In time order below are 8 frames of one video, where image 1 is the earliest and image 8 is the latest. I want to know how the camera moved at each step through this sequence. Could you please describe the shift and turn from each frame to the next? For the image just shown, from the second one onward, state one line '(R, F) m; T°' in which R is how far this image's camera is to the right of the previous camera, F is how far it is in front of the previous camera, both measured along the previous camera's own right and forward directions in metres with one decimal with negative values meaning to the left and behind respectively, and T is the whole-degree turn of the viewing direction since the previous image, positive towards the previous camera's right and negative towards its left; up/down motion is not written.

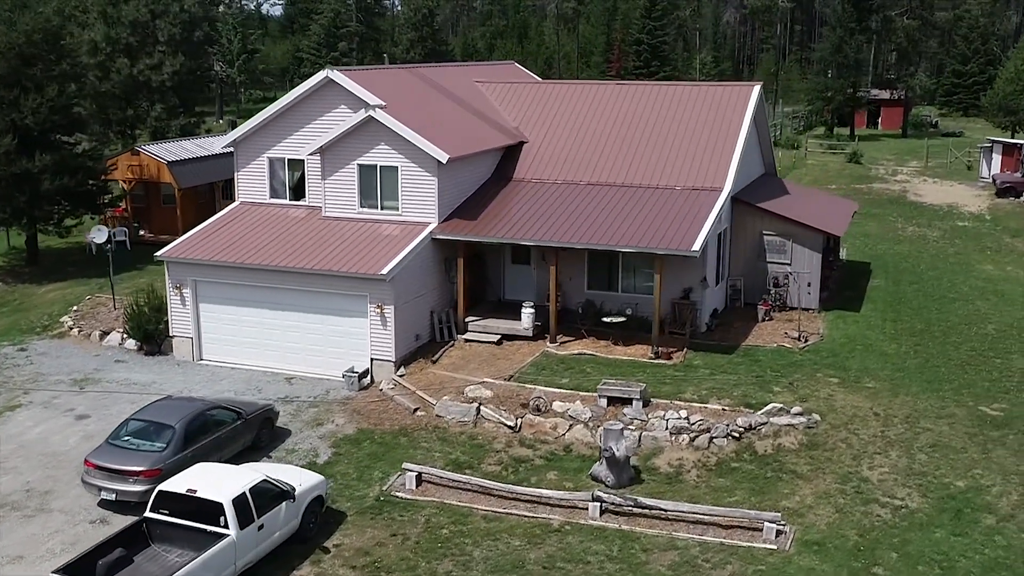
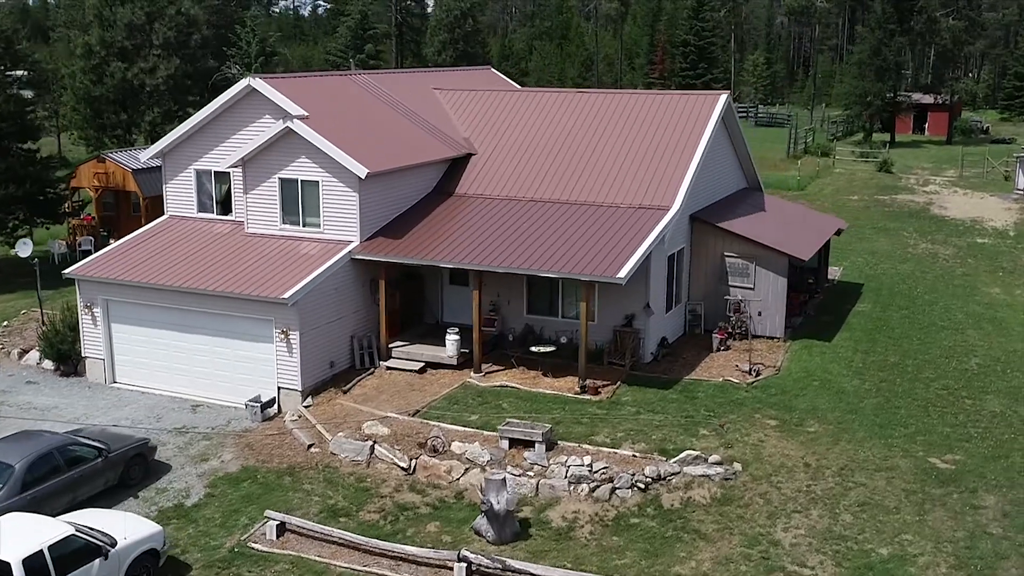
(+2.6, +1.6) m; -4°
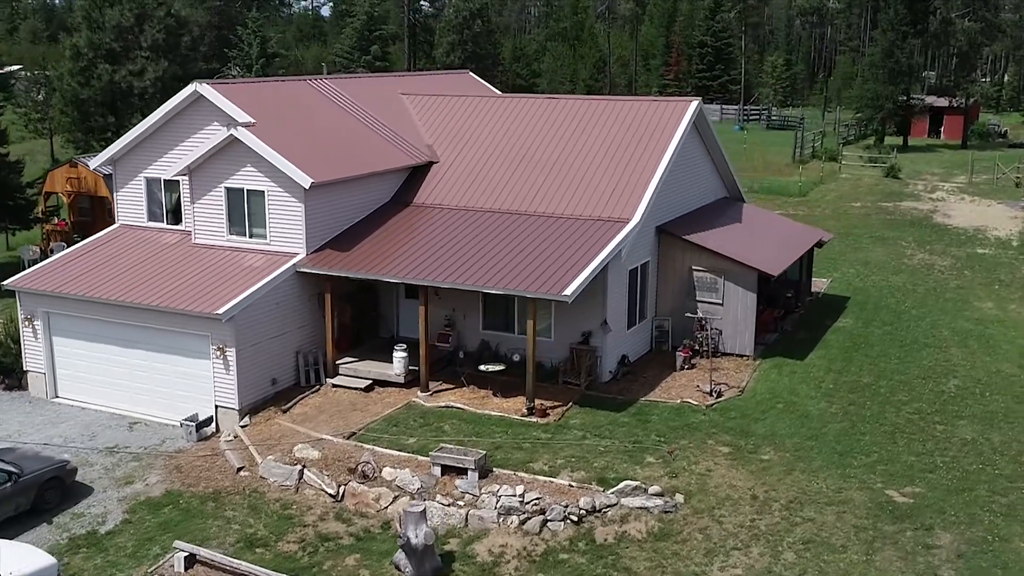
(+1.3, +0.8) m; -1°
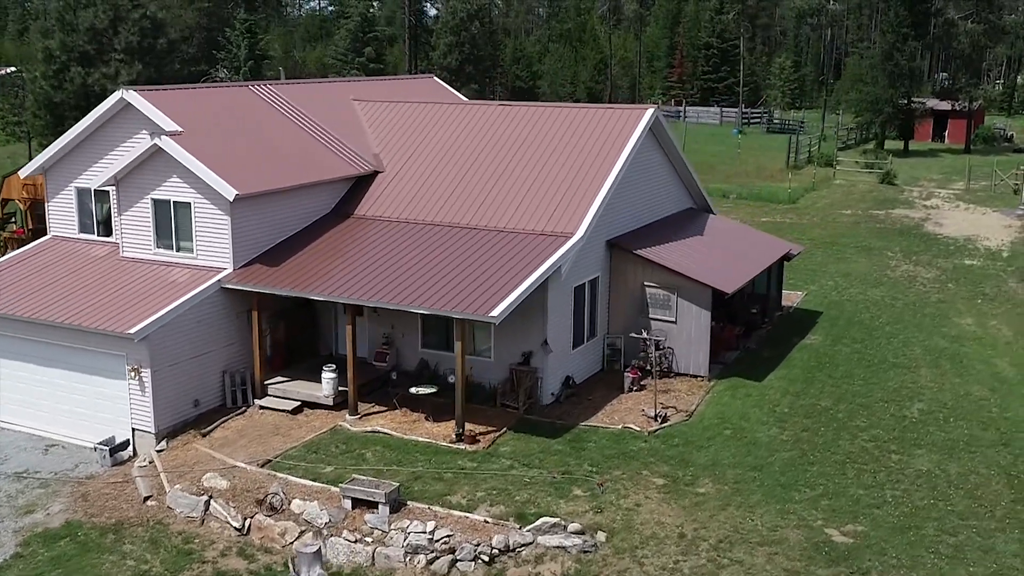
(+1.4, +1.0) m; -1°
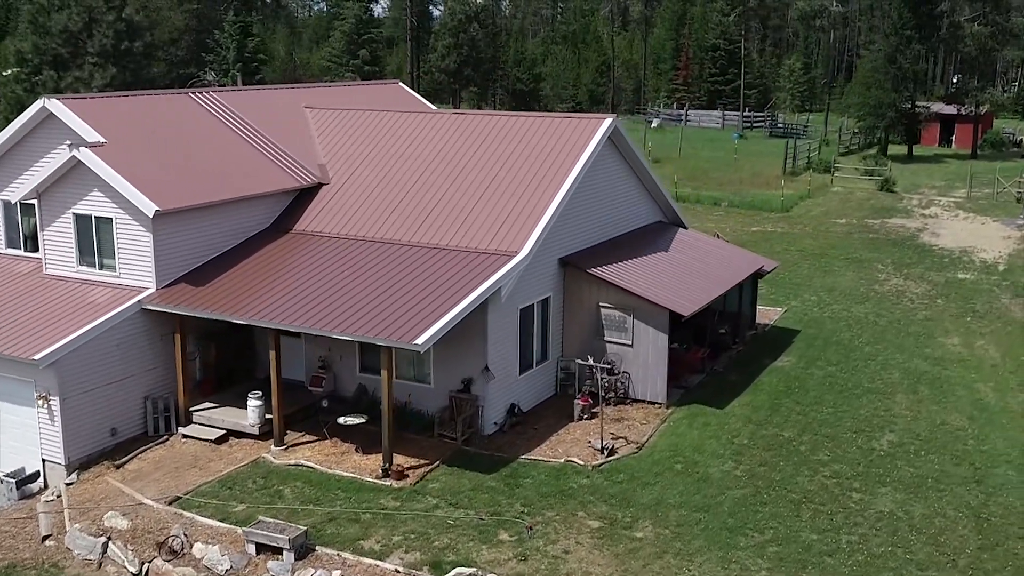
(+1.2, +1.2) m; -1°
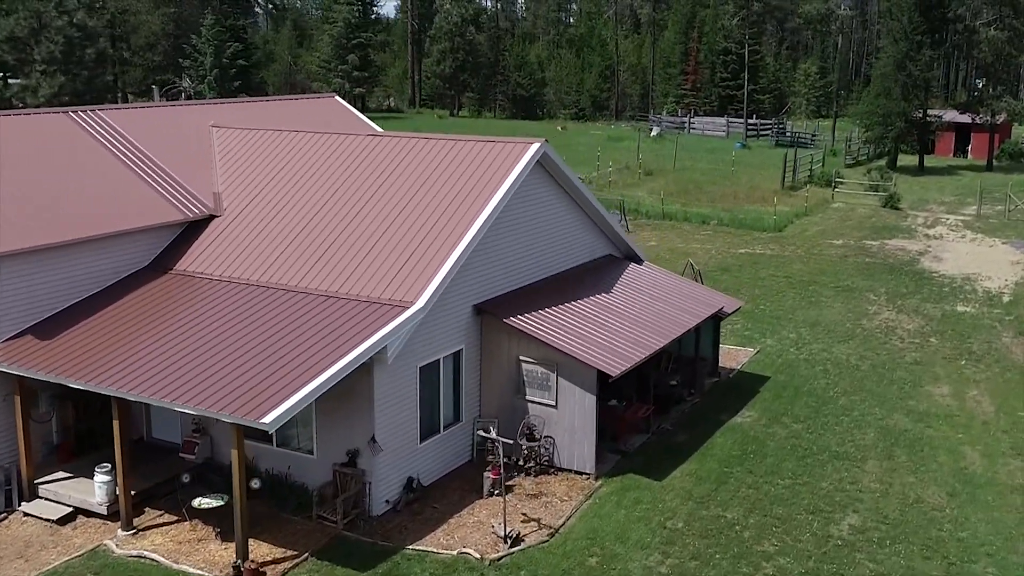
(+1.8, +2.5) m; -1°
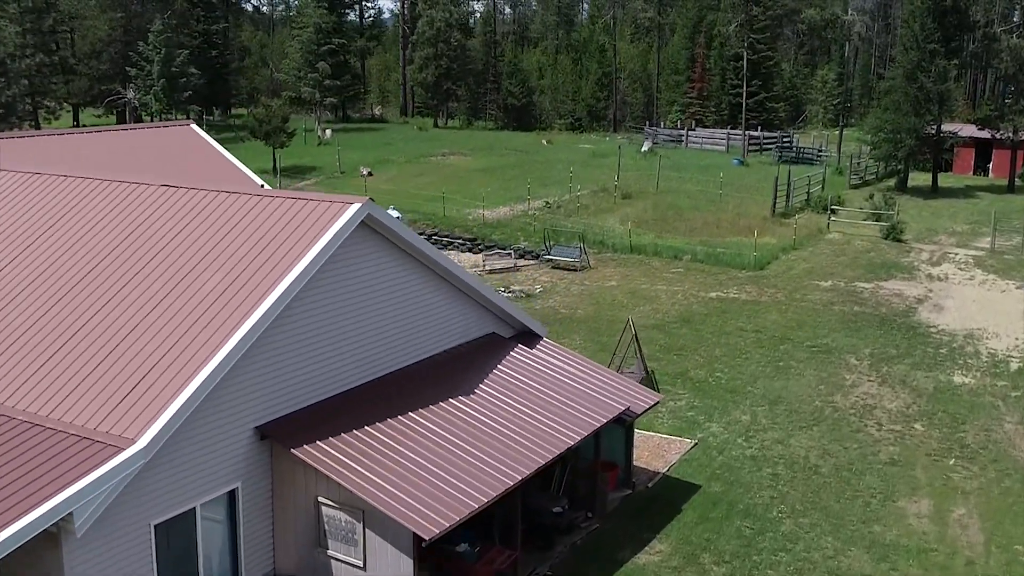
(+2.6, +4.5) m; -1°
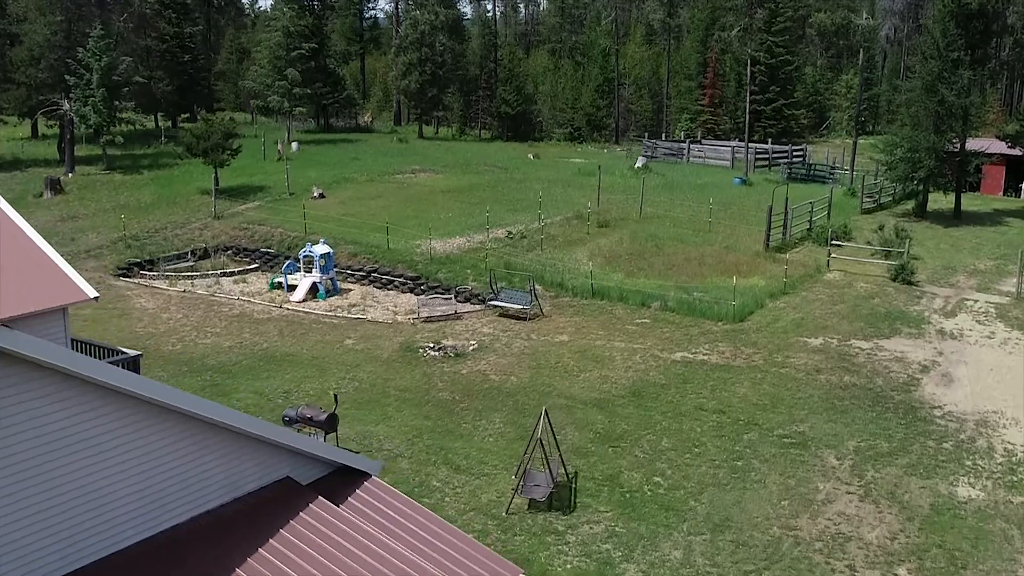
(+2.5, +4.8) m; -2°
